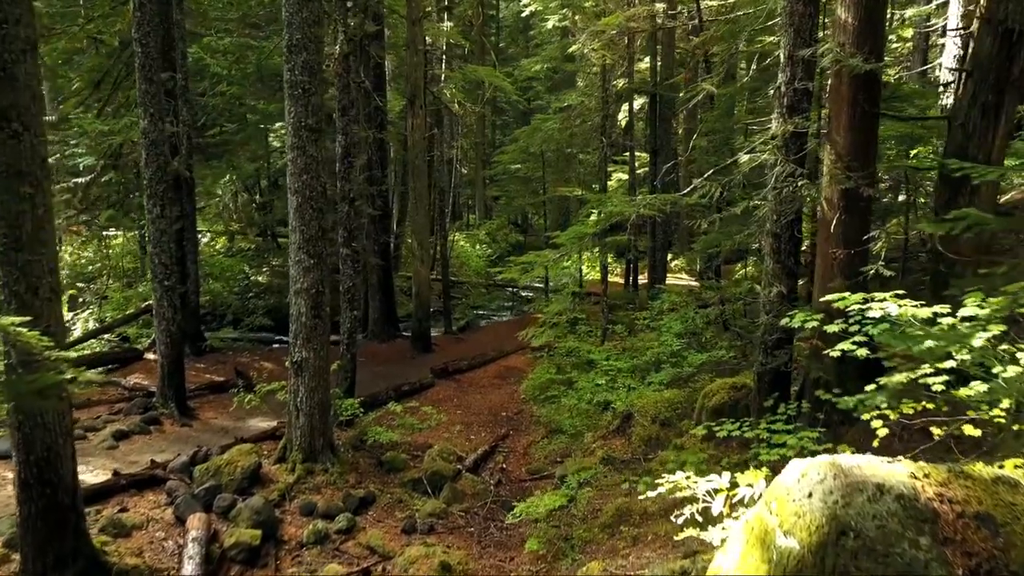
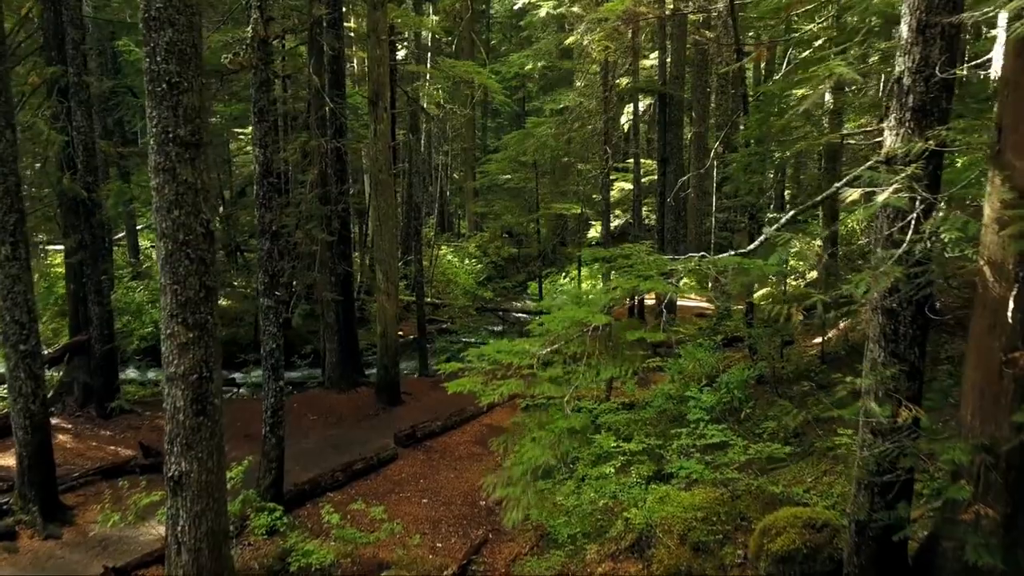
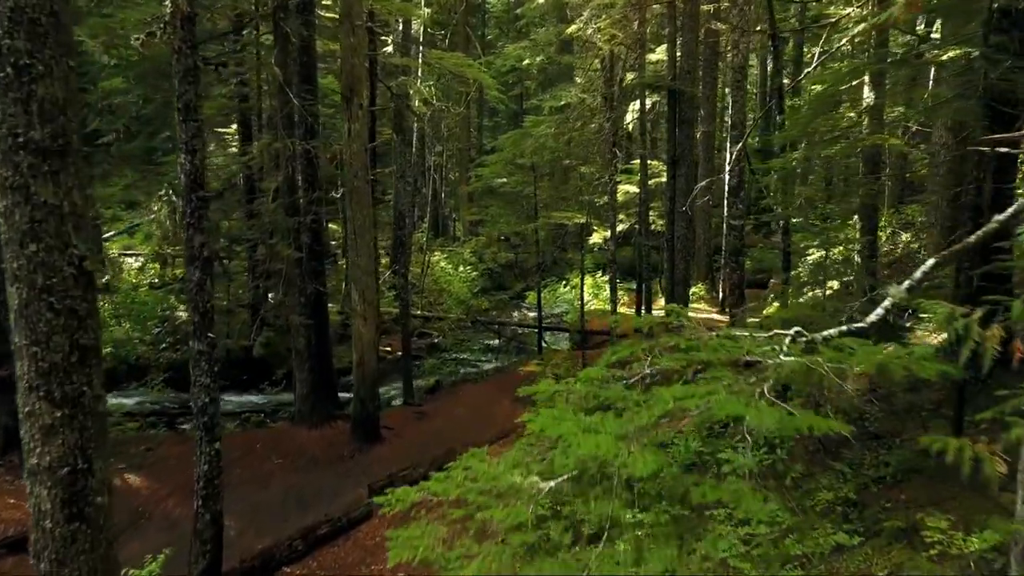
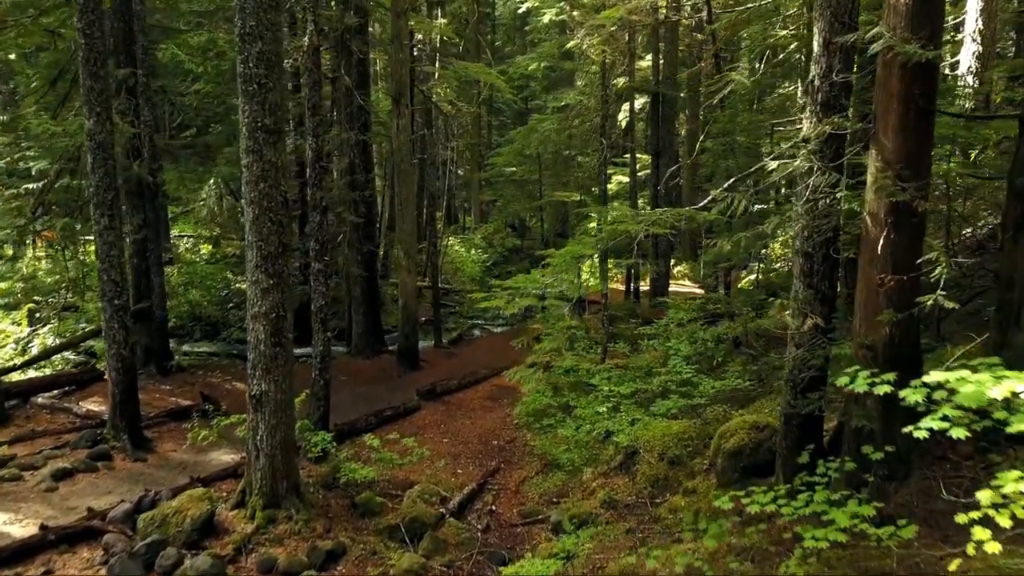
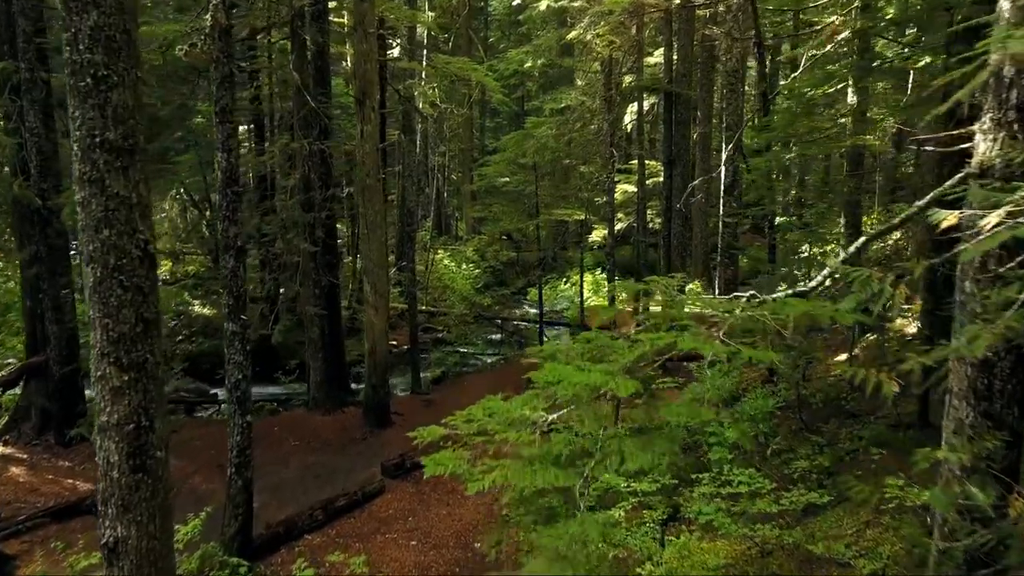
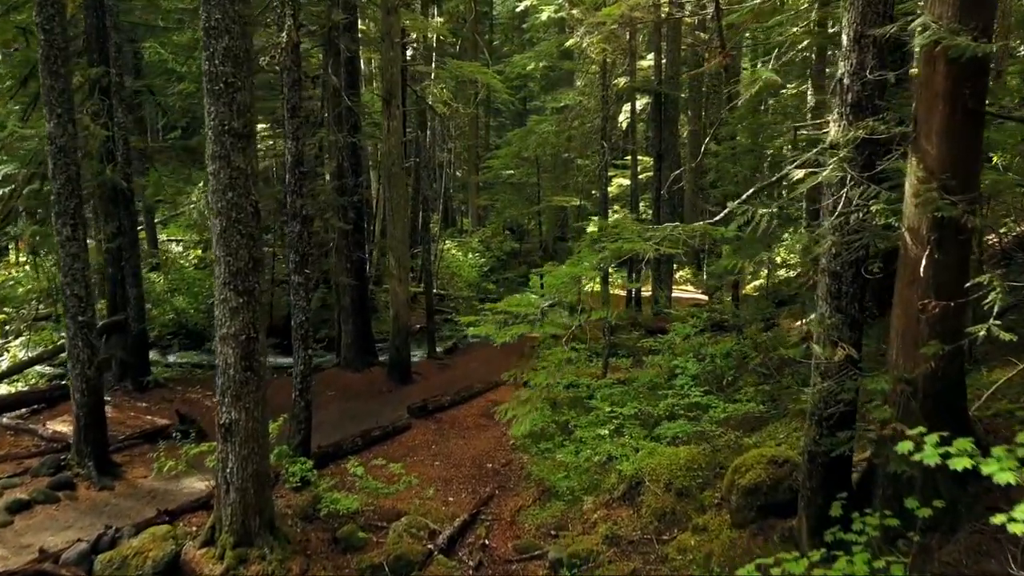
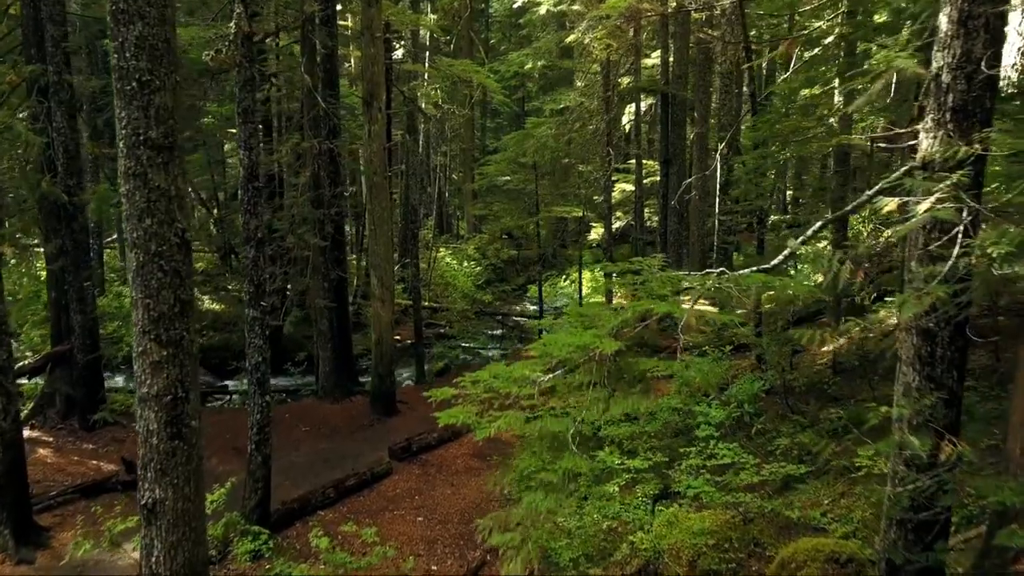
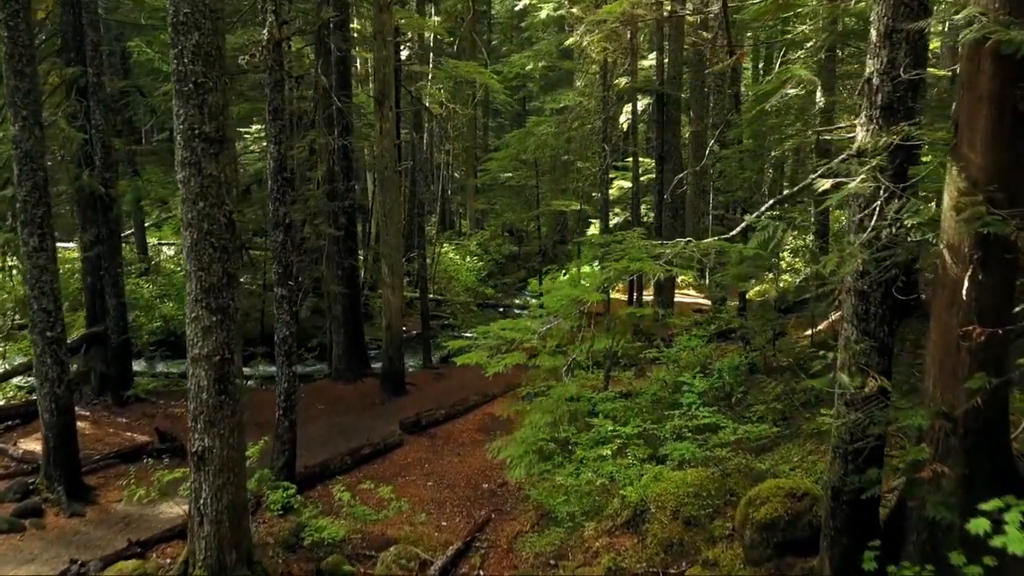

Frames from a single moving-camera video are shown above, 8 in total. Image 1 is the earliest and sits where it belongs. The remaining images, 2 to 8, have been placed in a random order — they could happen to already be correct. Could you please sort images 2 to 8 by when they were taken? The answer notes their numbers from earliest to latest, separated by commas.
4, 6, 8, 2, 7, 5, 3
